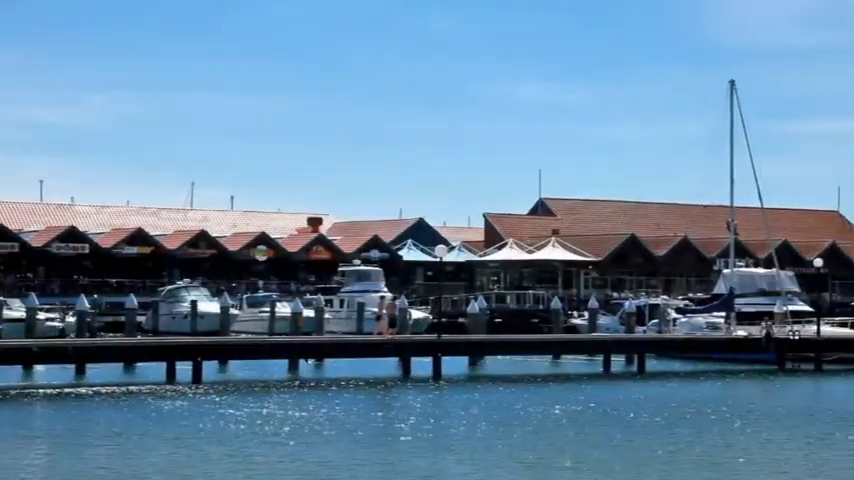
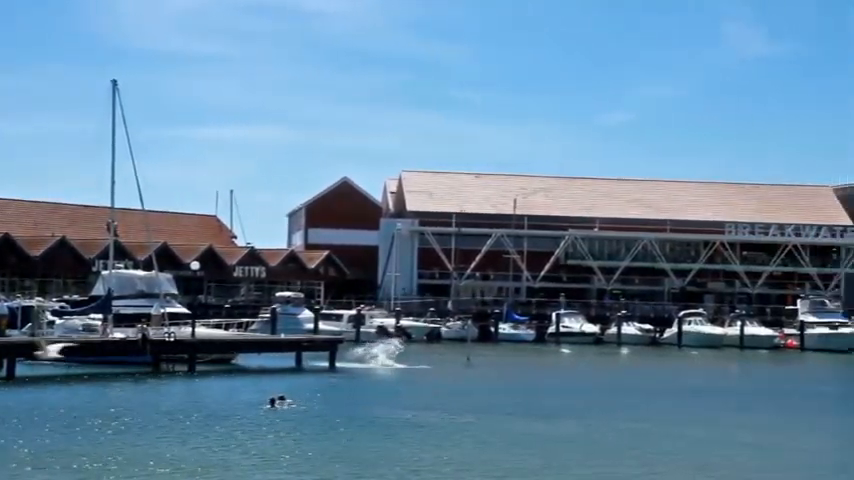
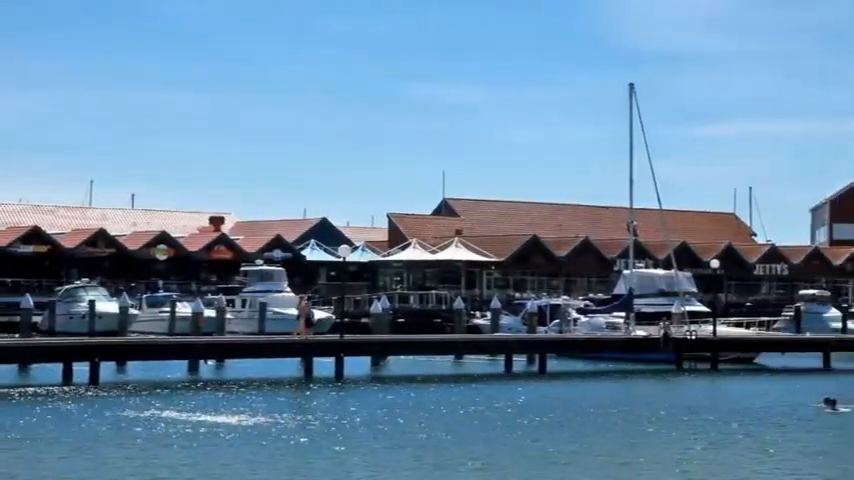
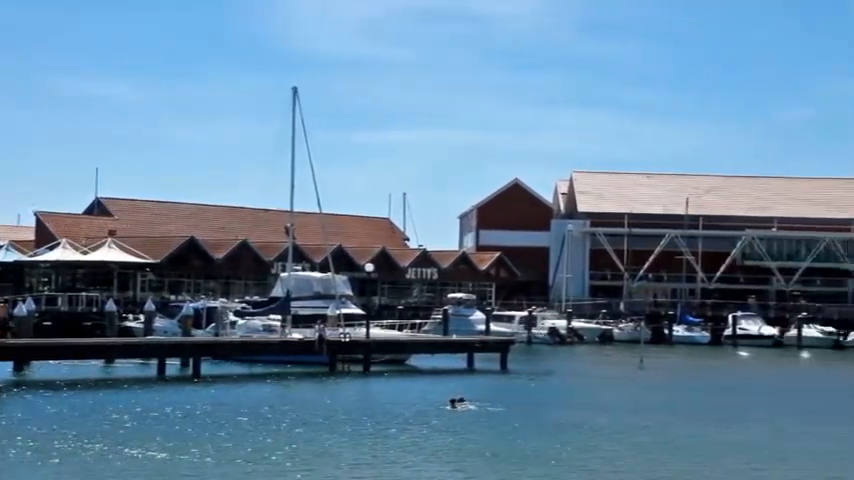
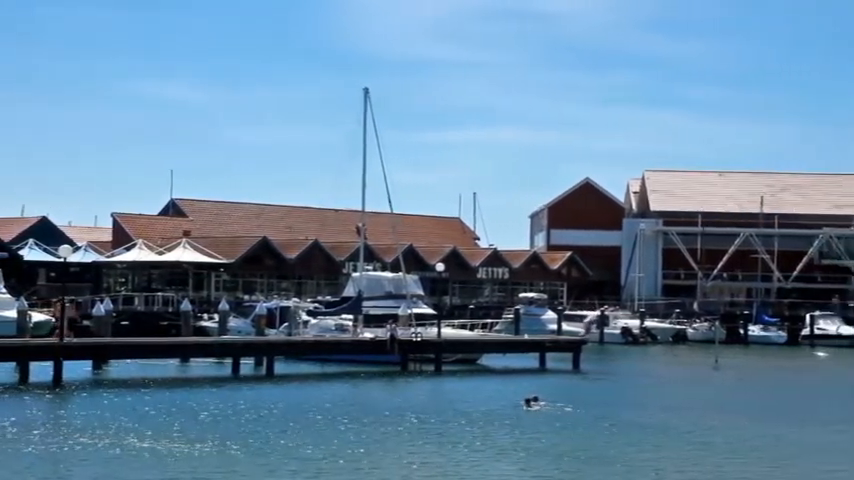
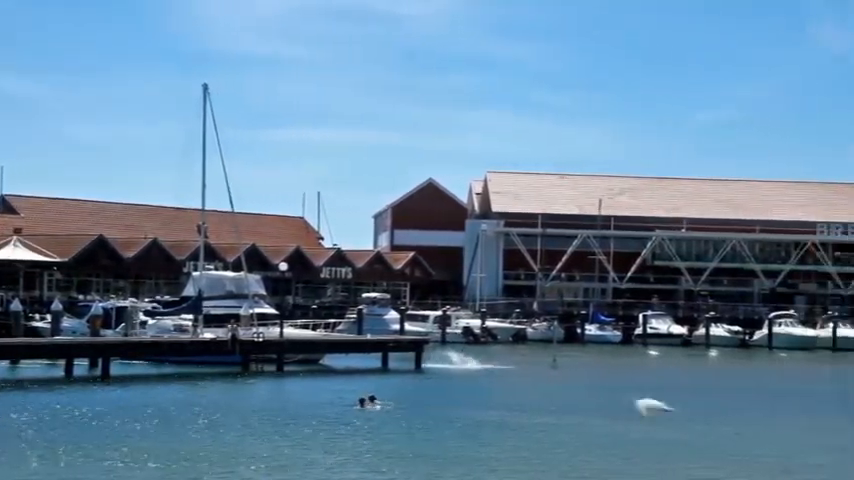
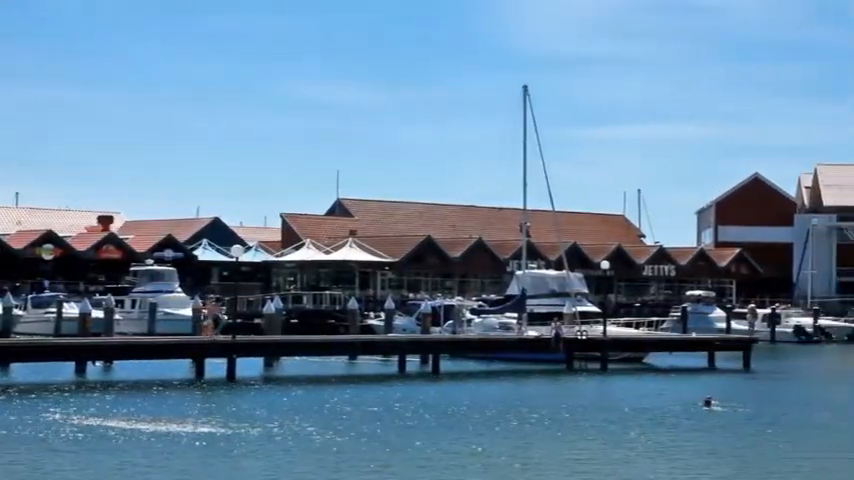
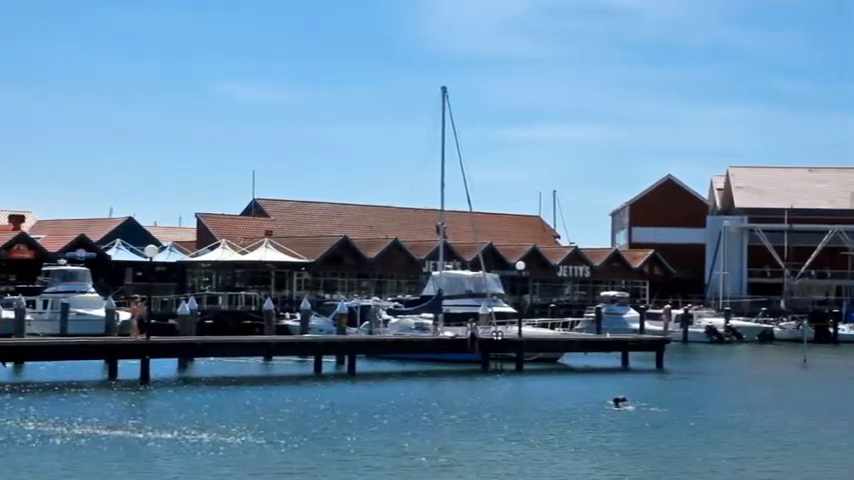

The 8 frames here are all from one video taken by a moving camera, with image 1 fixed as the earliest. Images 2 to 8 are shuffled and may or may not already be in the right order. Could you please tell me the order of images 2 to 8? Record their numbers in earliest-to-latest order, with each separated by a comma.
3, 7, 8, 5, 4, 6, 2
